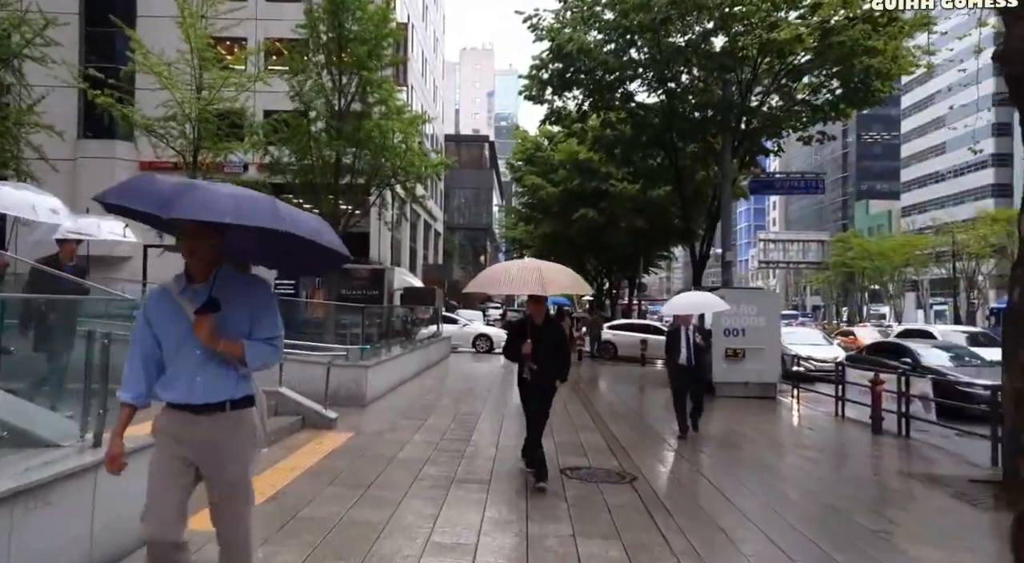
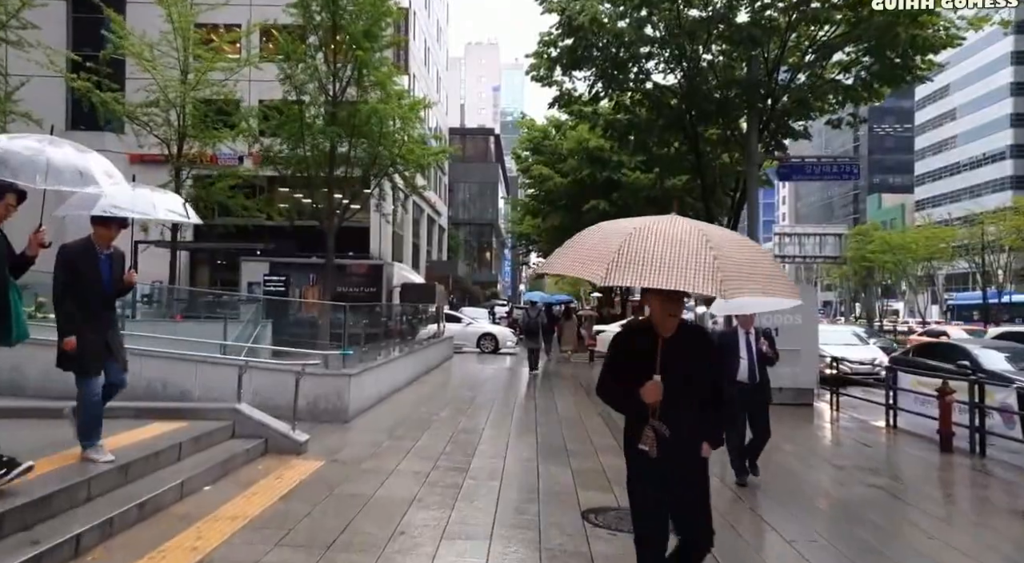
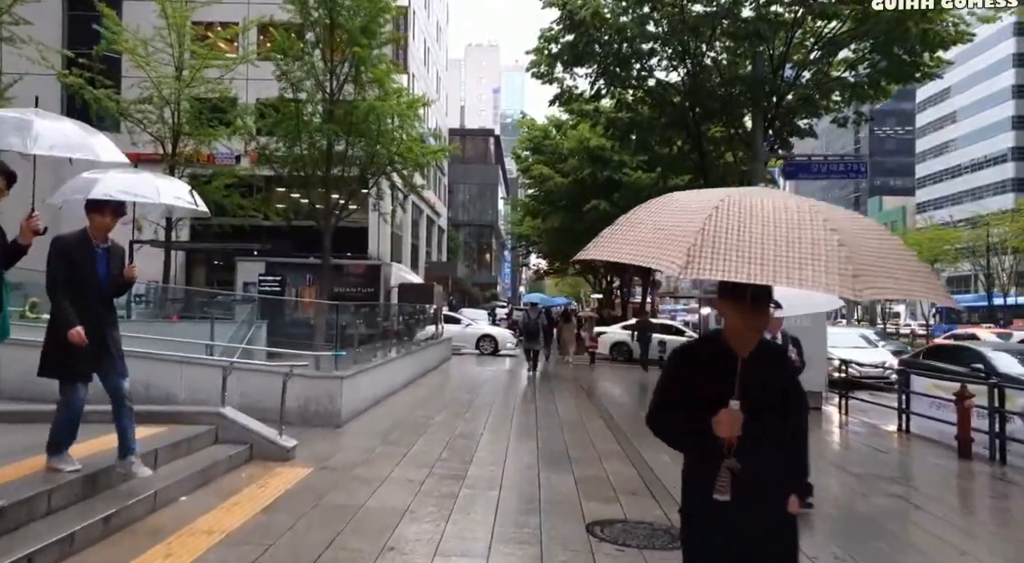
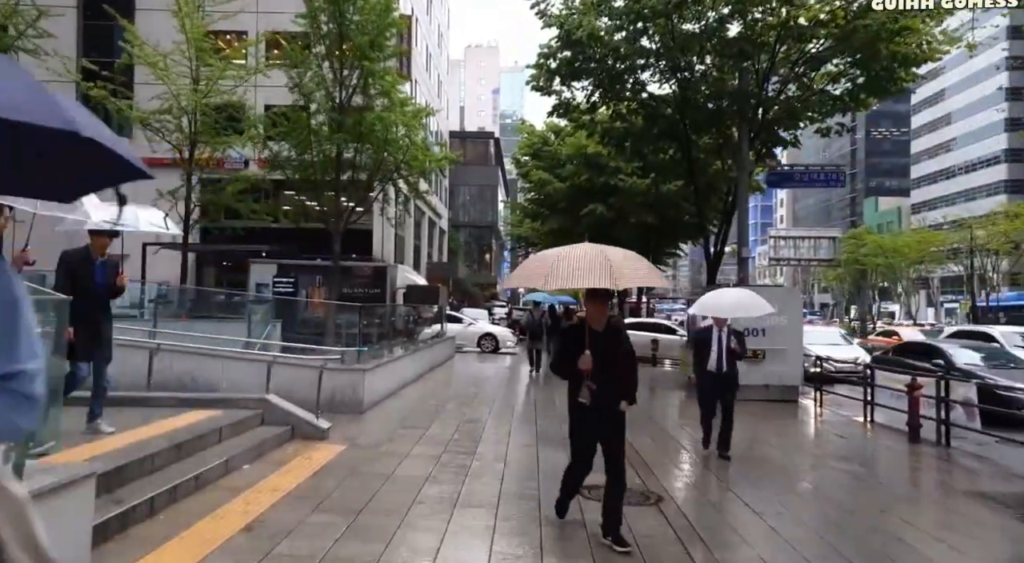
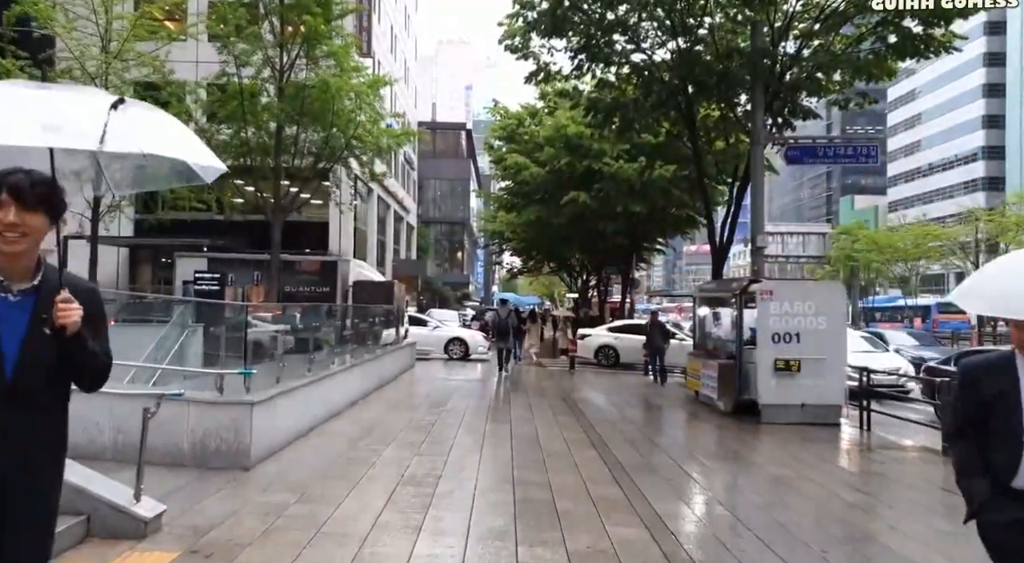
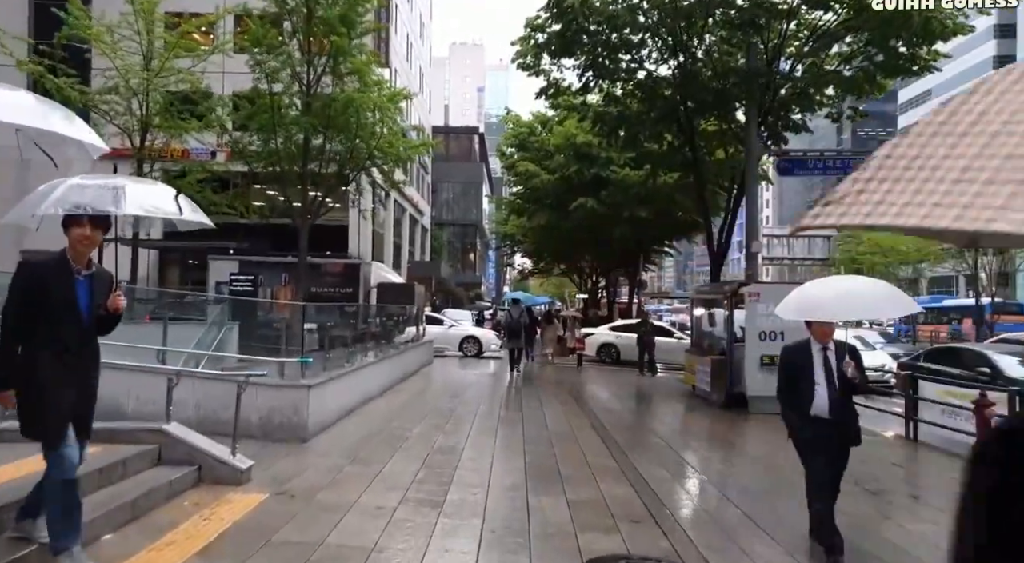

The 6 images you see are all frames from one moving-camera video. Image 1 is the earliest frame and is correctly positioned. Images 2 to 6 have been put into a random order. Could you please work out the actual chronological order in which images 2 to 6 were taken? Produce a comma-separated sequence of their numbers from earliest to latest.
4, 2, 3, 6, 5
